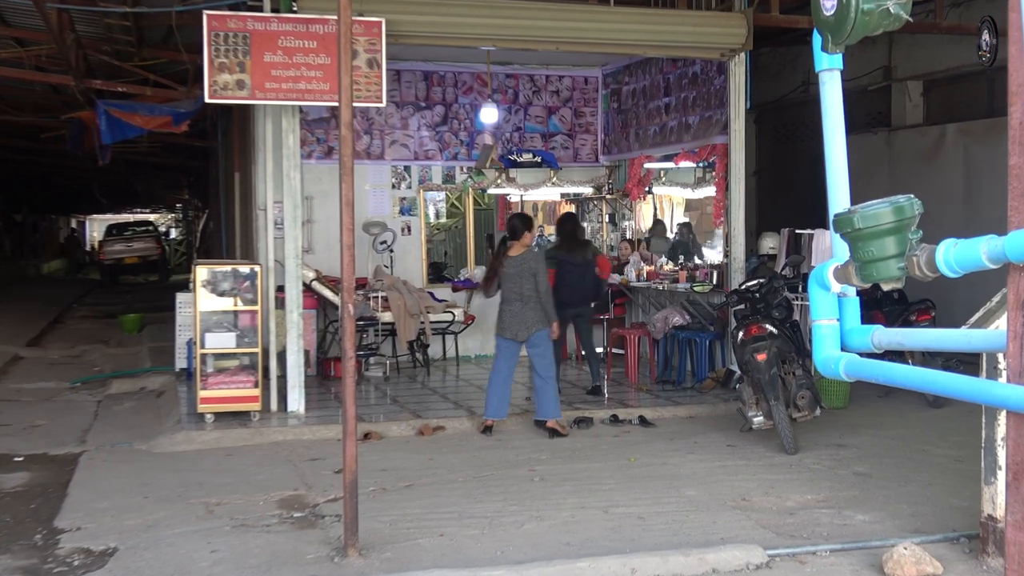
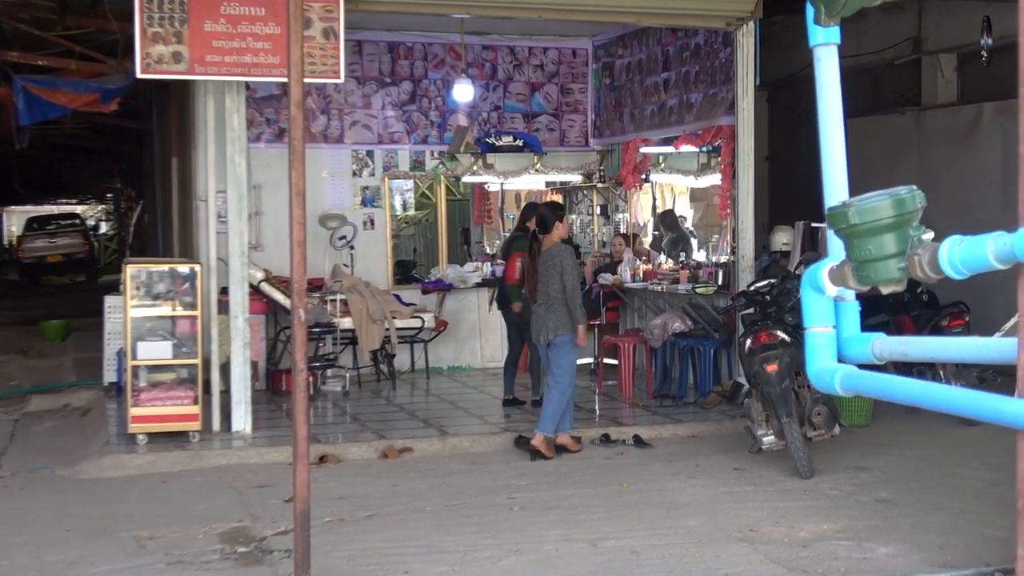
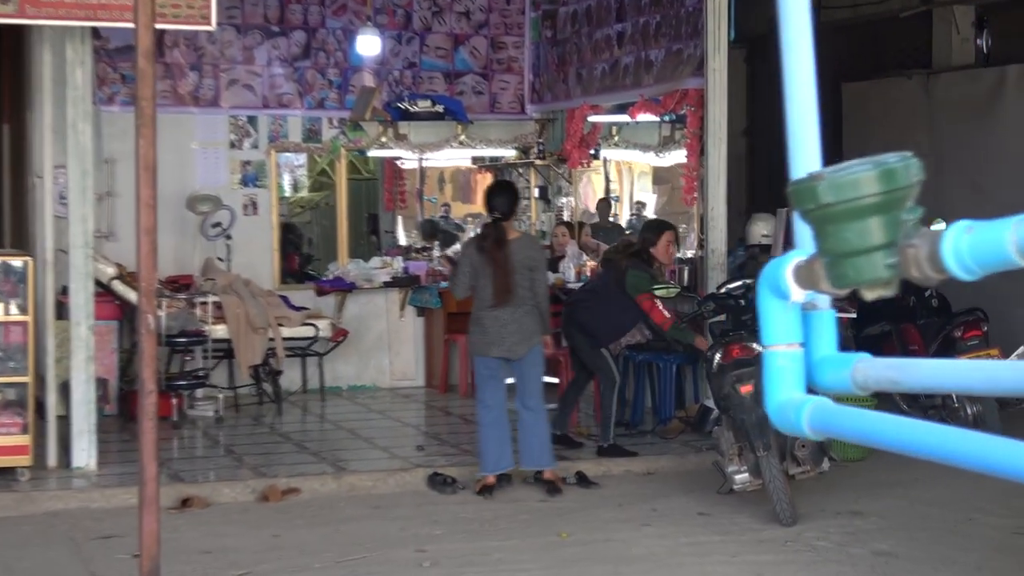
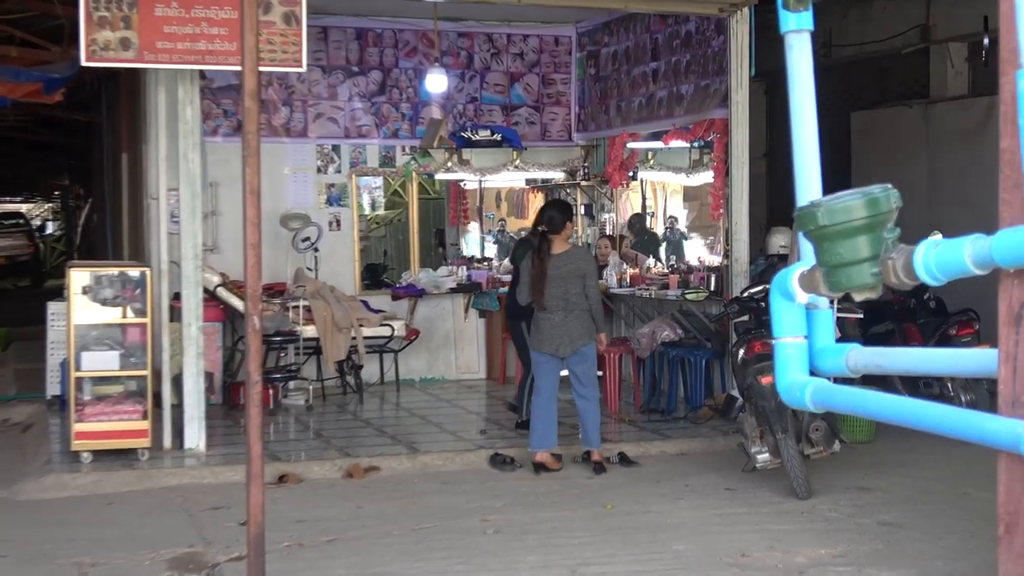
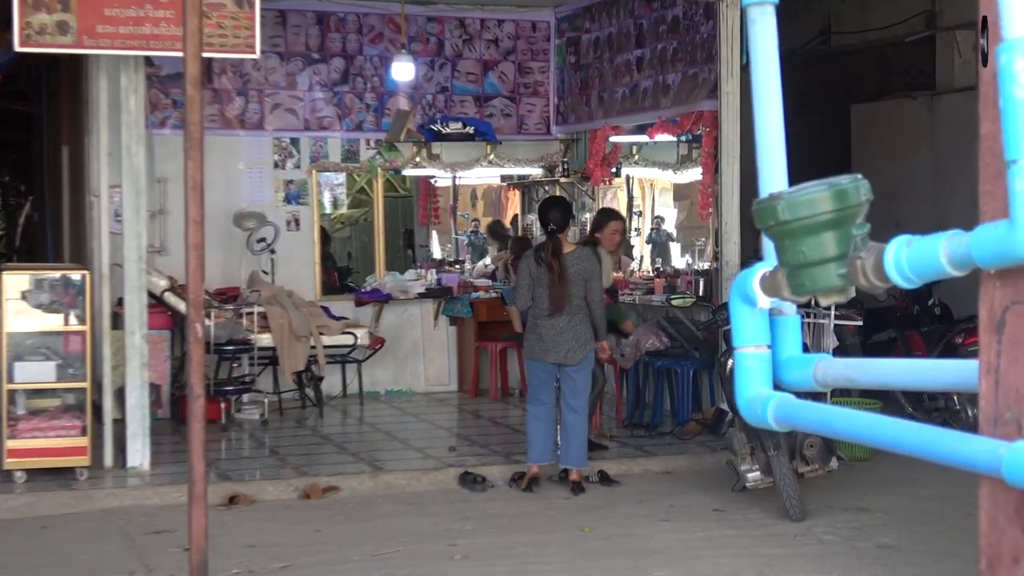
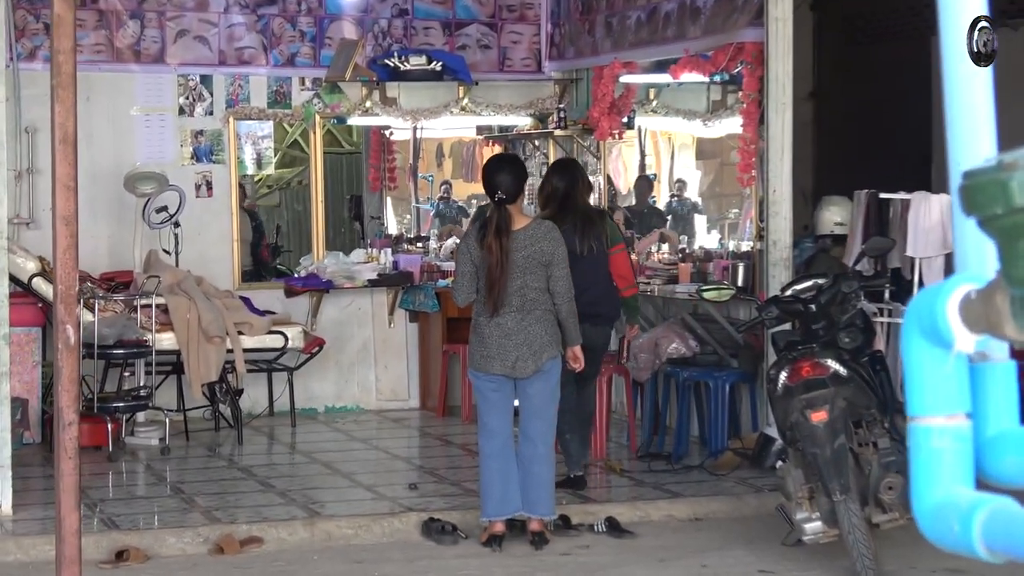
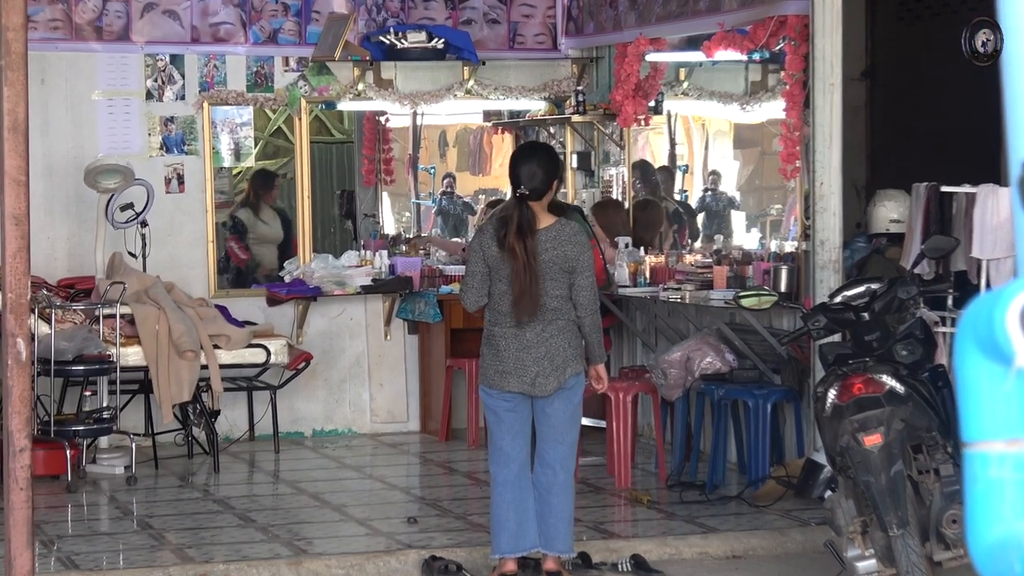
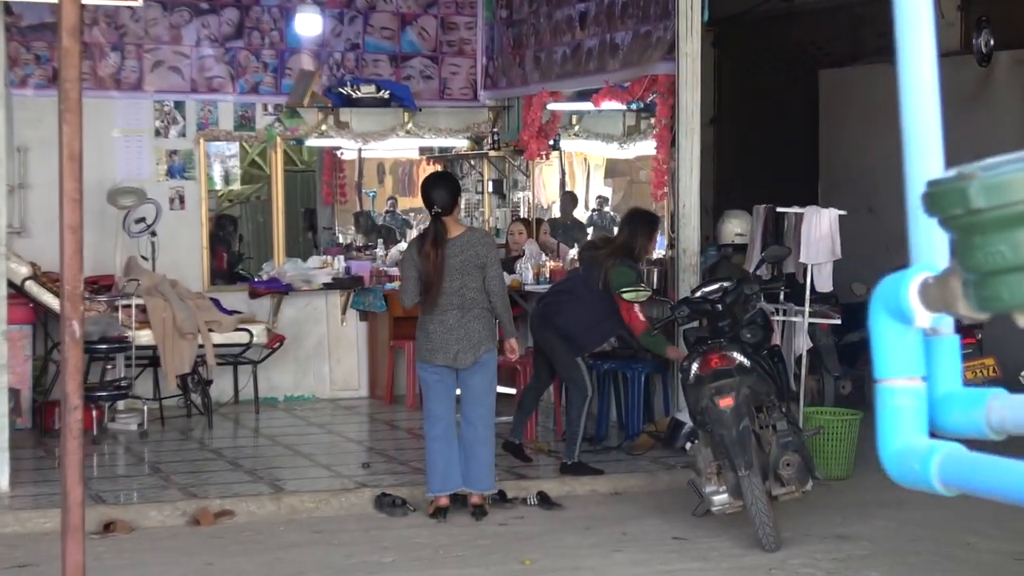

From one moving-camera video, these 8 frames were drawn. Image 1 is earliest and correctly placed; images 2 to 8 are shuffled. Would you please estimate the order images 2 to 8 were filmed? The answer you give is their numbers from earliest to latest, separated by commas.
2, 4, 5, 3, 8, 6, 7
